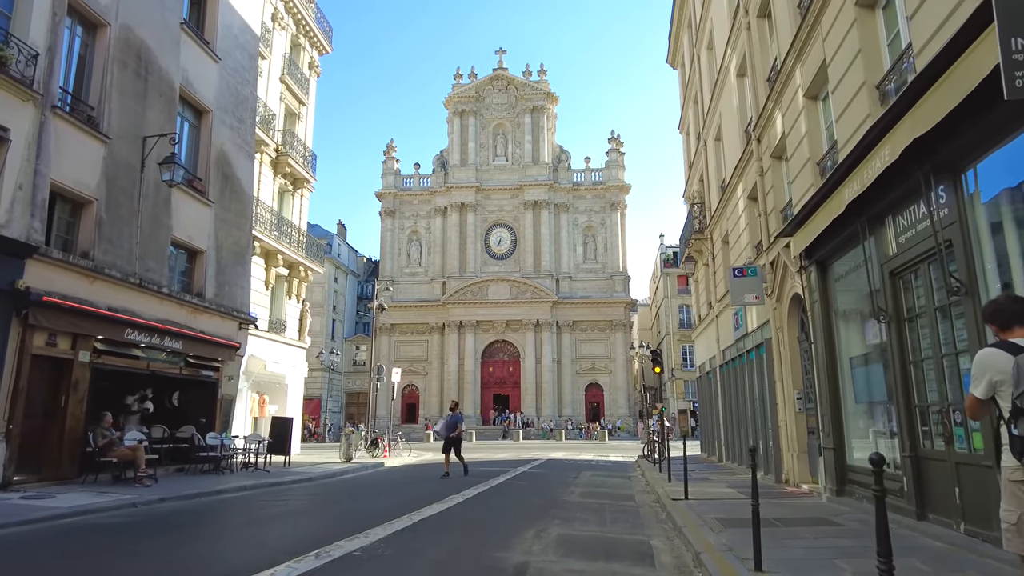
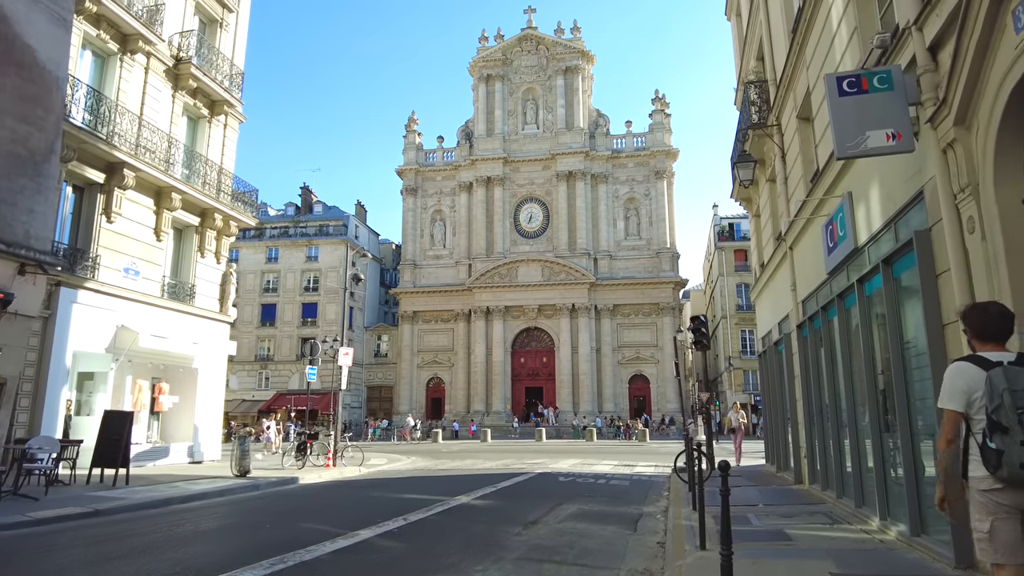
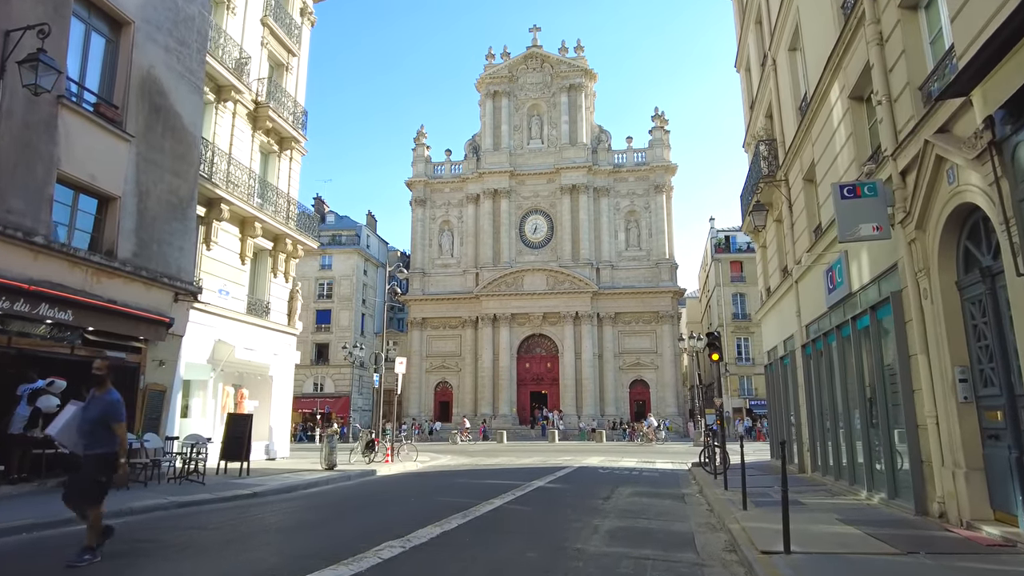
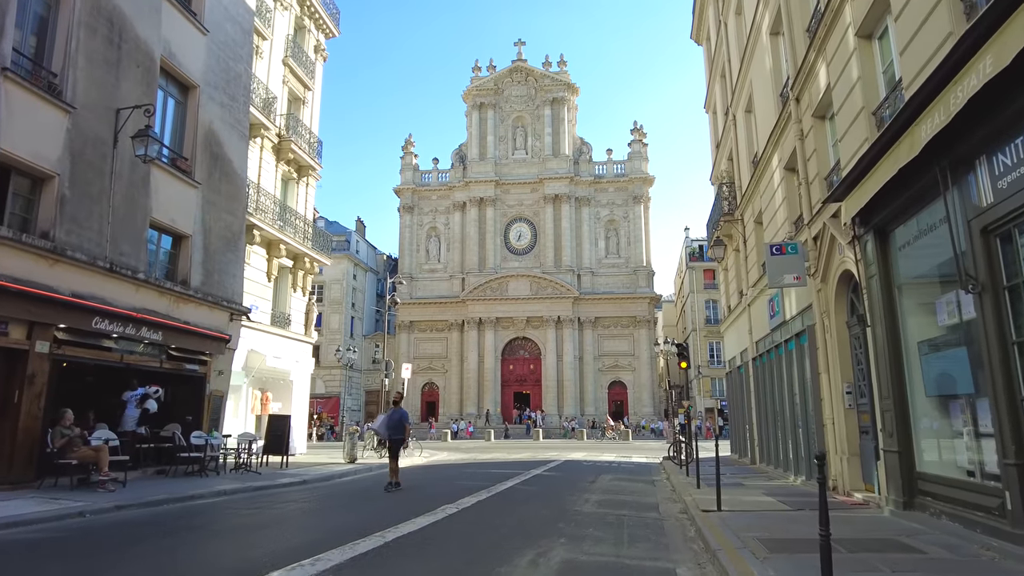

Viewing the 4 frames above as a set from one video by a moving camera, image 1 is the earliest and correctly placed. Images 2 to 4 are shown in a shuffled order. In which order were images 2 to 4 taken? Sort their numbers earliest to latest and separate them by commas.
4, 3, 2
